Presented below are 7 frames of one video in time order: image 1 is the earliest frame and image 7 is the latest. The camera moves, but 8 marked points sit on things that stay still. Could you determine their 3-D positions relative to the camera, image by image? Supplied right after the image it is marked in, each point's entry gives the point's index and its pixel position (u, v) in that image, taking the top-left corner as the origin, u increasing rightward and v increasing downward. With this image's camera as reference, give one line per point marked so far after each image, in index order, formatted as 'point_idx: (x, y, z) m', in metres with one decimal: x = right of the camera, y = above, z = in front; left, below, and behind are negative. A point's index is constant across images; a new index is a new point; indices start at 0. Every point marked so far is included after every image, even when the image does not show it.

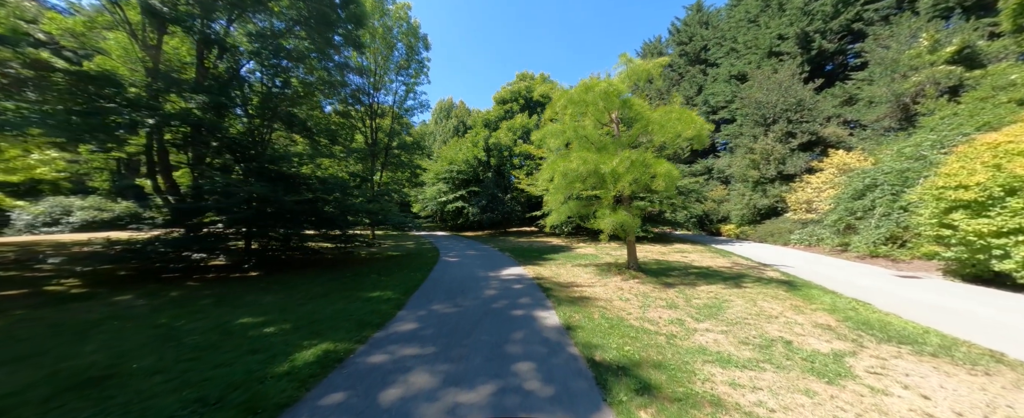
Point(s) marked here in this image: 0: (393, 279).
0: (-2.9, -1.7, +7.3) m
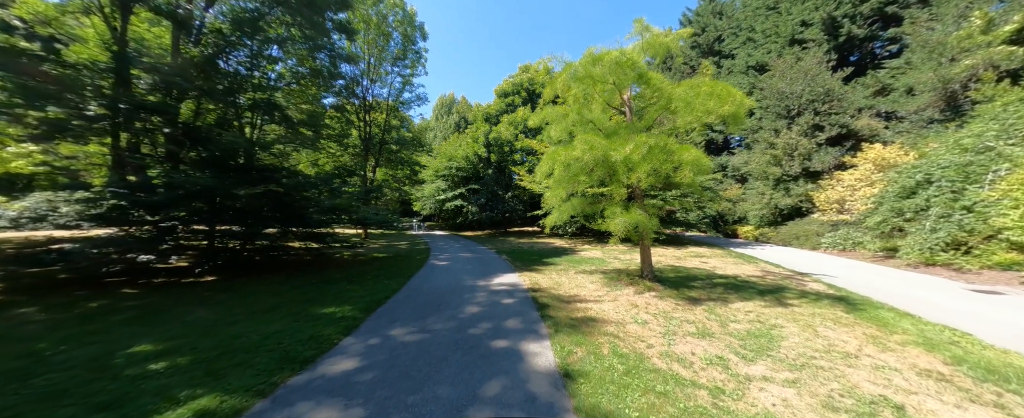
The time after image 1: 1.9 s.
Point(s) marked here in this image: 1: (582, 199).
0: (-3.1, -1.7, +6.1) m
1: (+1.5, +0.2, +6.7) m
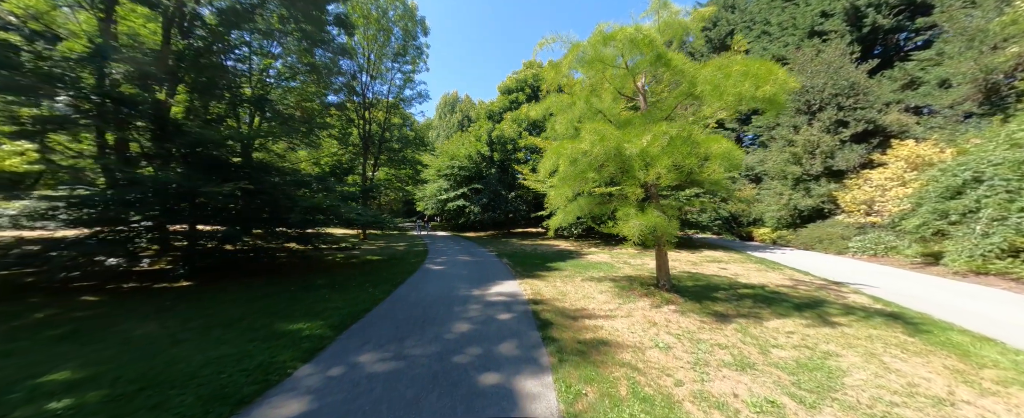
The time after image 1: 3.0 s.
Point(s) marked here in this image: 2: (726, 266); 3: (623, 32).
0: (-3.2, -1.7, +5.5) m
1: (+1.5, +0.2, +5.9) m
2: (+6.6, -1.8, +9.1) m
3: (+1.9, +3.0, +5.1) m
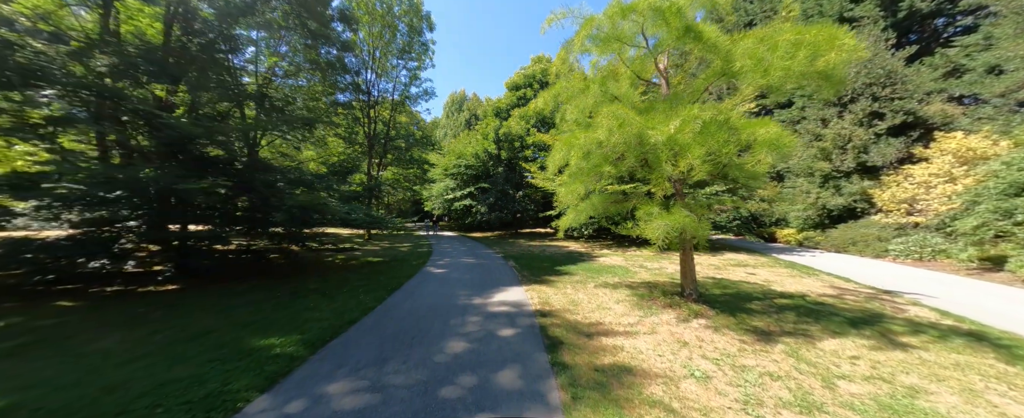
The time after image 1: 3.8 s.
0: (-3.1, -1.6, +4.9) m
1: (+1.6, +0.2, +5.2) m
2: (+6.8, -1.7, +8.3) m
3: (+2.0, +3.1, +4.4) m
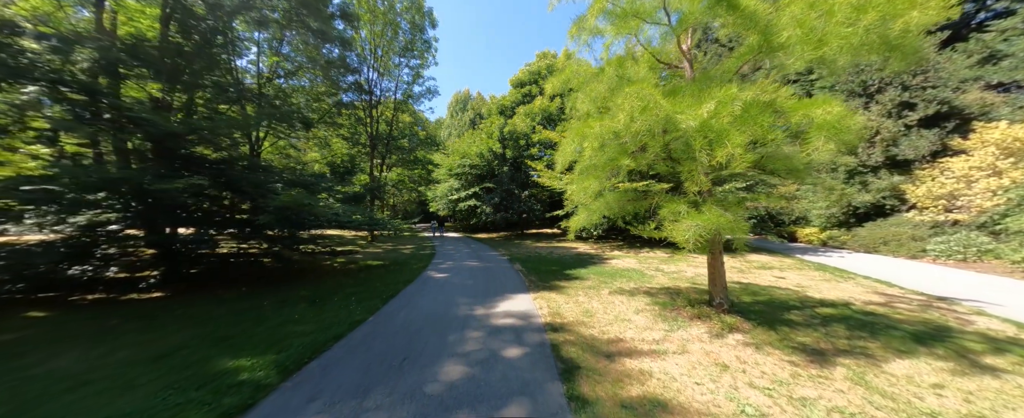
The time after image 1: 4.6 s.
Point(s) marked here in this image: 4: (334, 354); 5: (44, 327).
0: (-3.0, -1.7, +4.5) m
1: (+1.7, +0.2, +4.7) m
2: (+6.9, -1.7, +7.6) m
3: (+2.0, +3.1, +3.9) m
4: (-2.0, -1.6, +3.4) m
5: (-7.2, -1.8, +4.5) m
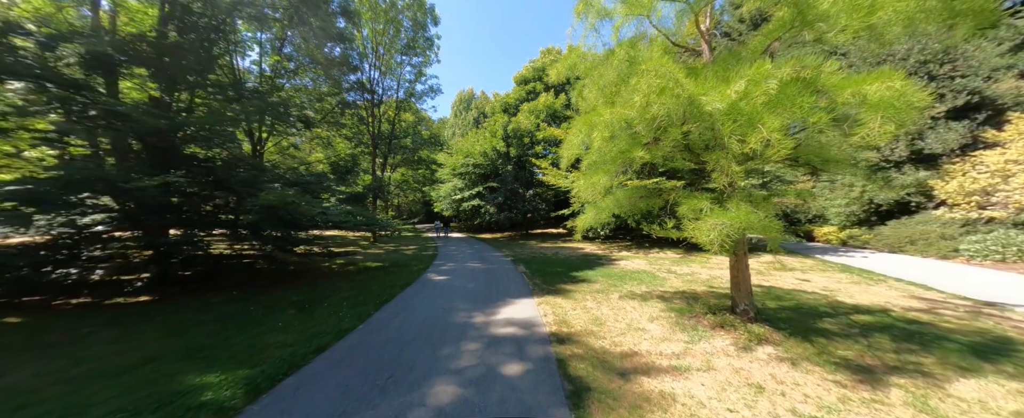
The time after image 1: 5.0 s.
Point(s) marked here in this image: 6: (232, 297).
0: (-3.0, -1.6, +4.1) m
1: (+1.7, +0.3, +4.2) m
2: (+7.0, -1.6, +7.1) m
3: (+2.0, +3.1, +3.4) m
4: (-2.0, -1.6, +3.0) m
5: (-7.2, -1.8, +4.3) m
6: (-5.7, -1.8, +6.1) m
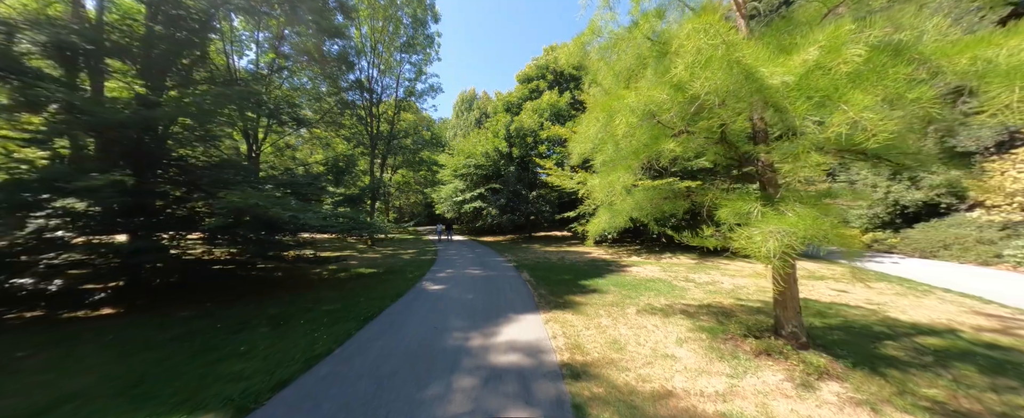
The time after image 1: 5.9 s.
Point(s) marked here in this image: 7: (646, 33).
0: (-2.9, -1.7, +3.5) m
1: (+1.8, +0.2, +3.6) m
2: (+7.1, -1.7, +6.4) m
3: (+2.0, +3.1, +2.8) m
4: (-2.0, -1.7, +2.4) m
5: (-7.1, -1.9, +3.7) m
6: (-5.7, -1.9, +5.5) m
7: (+1.6, +2.1, +3.4) m
